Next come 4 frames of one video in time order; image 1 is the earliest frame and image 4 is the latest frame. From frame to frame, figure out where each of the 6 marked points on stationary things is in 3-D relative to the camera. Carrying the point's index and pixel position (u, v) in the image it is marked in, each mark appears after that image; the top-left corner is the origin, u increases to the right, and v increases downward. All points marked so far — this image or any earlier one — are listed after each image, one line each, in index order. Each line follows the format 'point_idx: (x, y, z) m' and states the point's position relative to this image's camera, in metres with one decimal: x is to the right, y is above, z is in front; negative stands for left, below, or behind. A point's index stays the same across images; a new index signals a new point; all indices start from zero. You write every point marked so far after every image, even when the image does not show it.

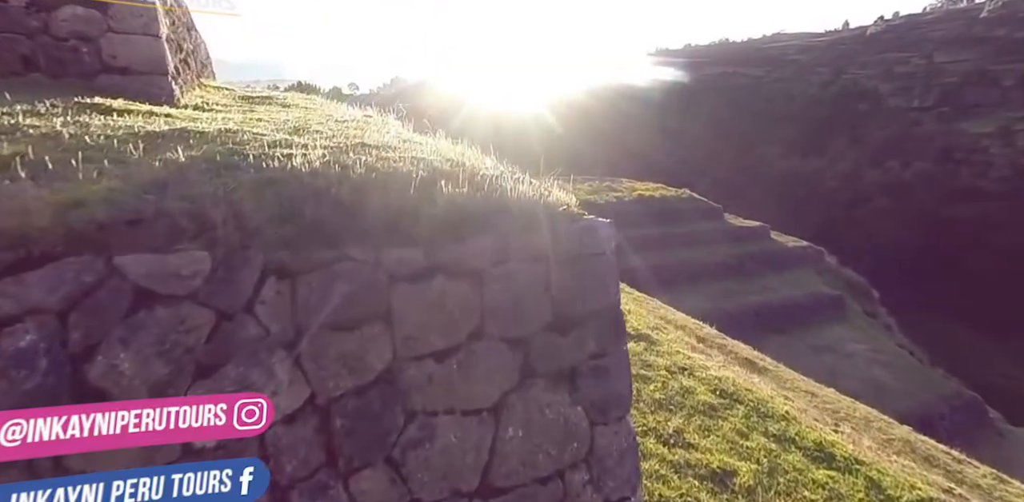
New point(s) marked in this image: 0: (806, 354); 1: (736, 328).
0: (+10.5, -3.7, +18.6) m
1: (+8.3, -2.8, +18.9) m
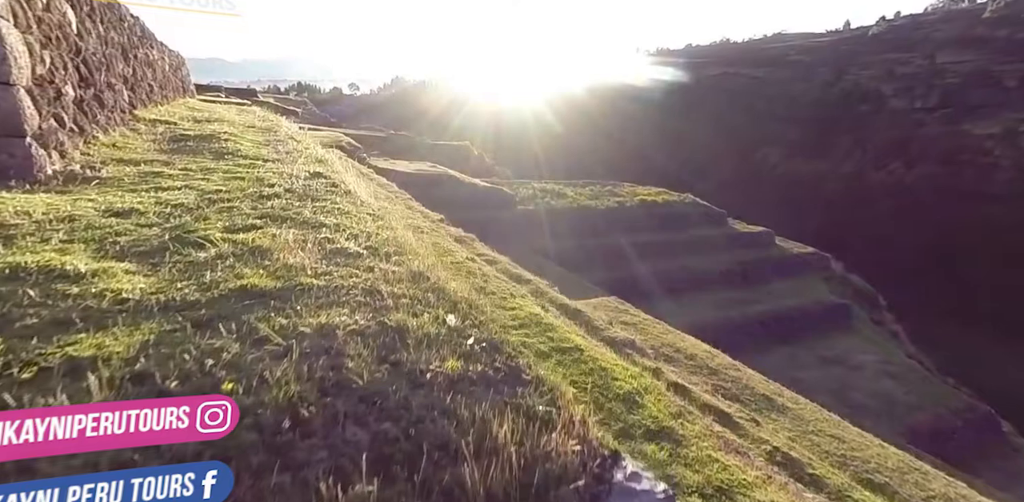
0: (+10.5, -4.0, +18.1) m
1: (+8.2, -3.1, +18.5) m
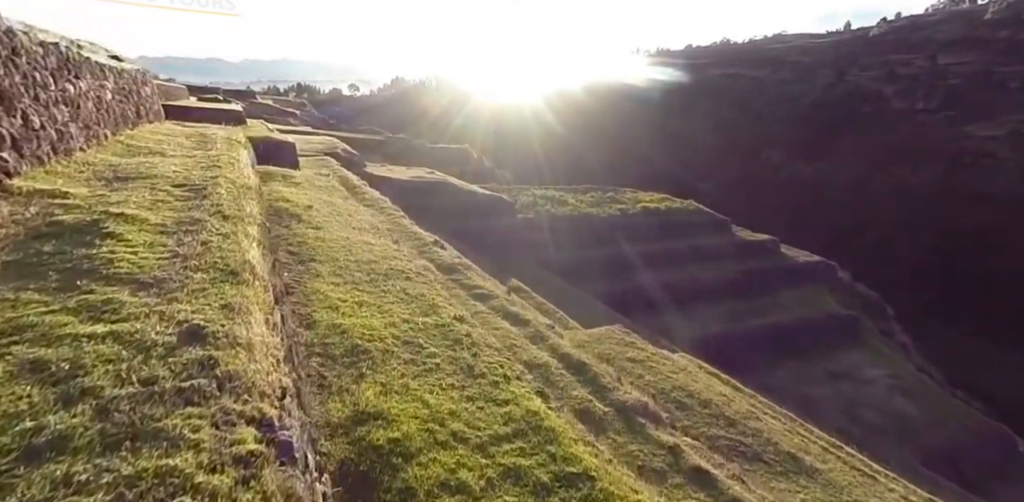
0: (+10.5, -4.4, +17.5) m
1: (+8.2, -3.5, +17.9) m
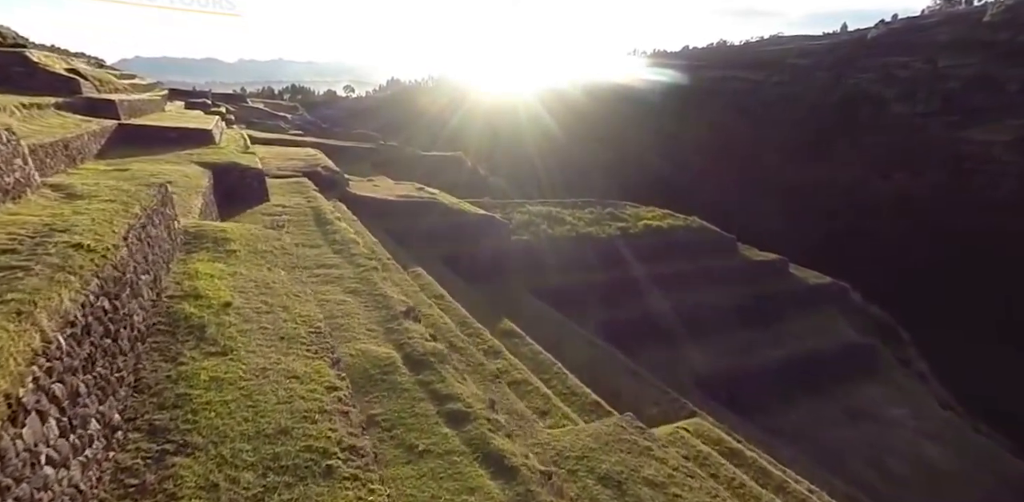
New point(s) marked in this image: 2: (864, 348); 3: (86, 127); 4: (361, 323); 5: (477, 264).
0: (+10.3, -5.4, +16.1) m
1: (+8.0, -4.5, +16.5) m
2: (+13.5, -3.7, +19.9) m
3: (-10.1, +2.9, +12.2) m
4: (-1.9, -0.9, +6.6) m
5: (-1.1, -0.4, +16.6) m
